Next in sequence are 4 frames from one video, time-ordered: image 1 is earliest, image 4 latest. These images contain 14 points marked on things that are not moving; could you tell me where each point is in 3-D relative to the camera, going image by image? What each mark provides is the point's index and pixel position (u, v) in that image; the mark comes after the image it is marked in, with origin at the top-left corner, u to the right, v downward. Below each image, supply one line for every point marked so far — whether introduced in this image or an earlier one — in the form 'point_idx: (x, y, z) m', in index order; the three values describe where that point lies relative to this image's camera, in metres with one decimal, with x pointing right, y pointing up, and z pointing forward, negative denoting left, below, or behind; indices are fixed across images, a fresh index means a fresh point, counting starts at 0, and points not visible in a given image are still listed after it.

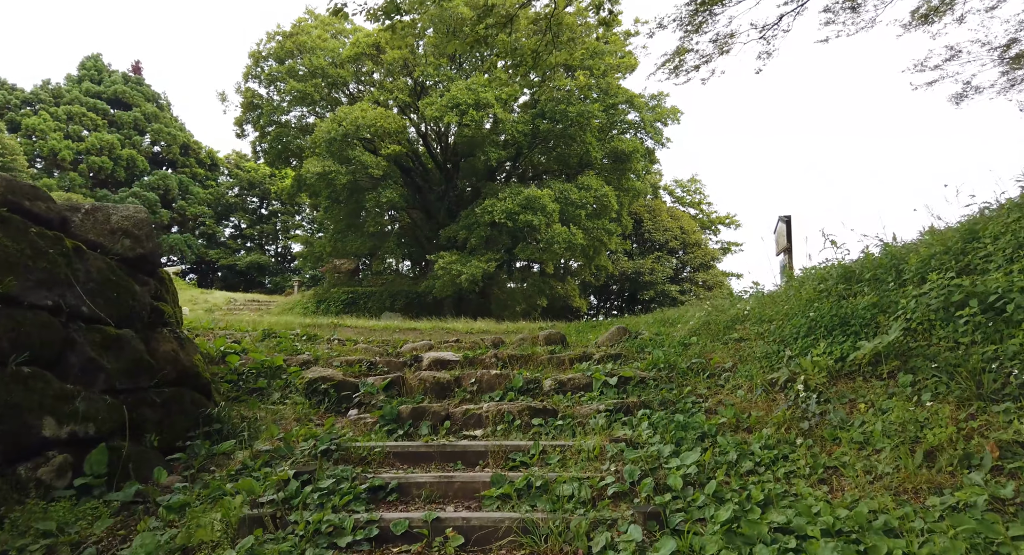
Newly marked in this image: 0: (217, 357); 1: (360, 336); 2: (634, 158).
0: (-2.4, -0.6, +5.4) m
1: (-1.7, -0.7, +7.7) m
2: (+3.2, +3.2, +17.9) m
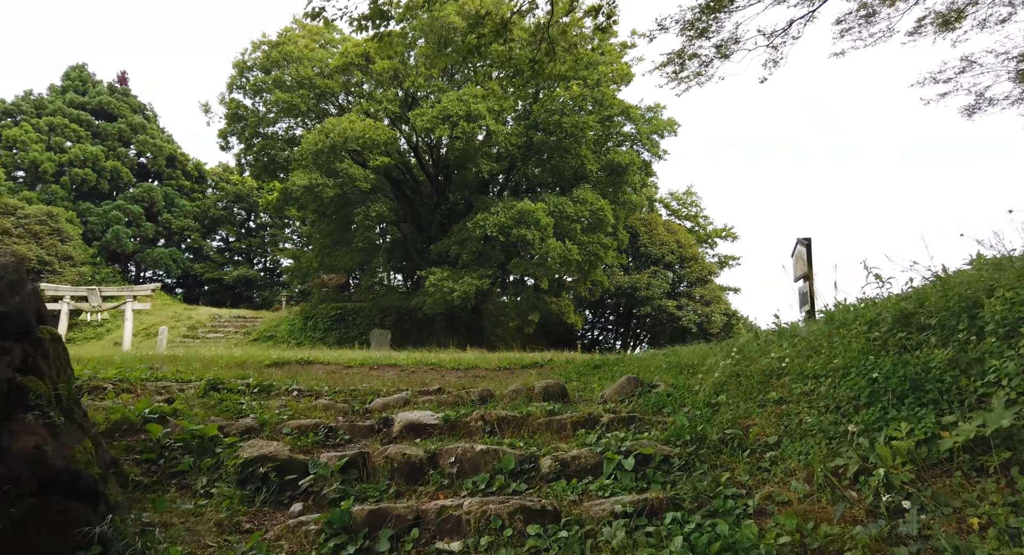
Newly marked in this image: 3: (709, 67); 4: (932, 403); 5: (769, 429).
0: (-2.4, -1.0, +4.4) m
1: (-1.8, -1.0, +6.6) m
2: (+3.0, +2.7, +17.0) m
3: (+2.5, +2.7, +8.7) m
4: (+2.4, -0.7, +3.8) m
5: (+1.6, -0.9, +4.2) m
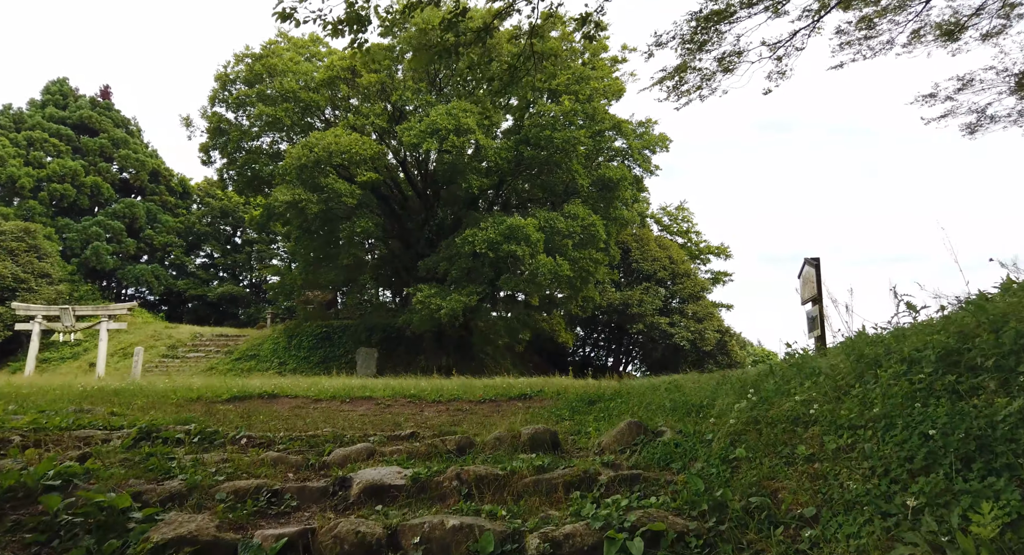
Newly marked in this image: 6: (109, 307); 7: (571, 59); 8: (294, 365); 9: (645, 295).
0: (-2.6, -1.2, +3.6) m
1: (-2.0, -1.3, +5.8) m
2: (+2.7, +2.2, +16.4) m
3: (+2.4, +2.4, +8.0) m
4: (+2.3, -0.9, +3.1) m
5: (+1.5, -1.1, +3.5) m
6: (-11.3, -0.9, +18.8) m
7: (+1.4, +5.2, +16.7) m
8: (-5.9, -2.3, +18.7) m
9: (+3.9, -0.5, +19.5) m
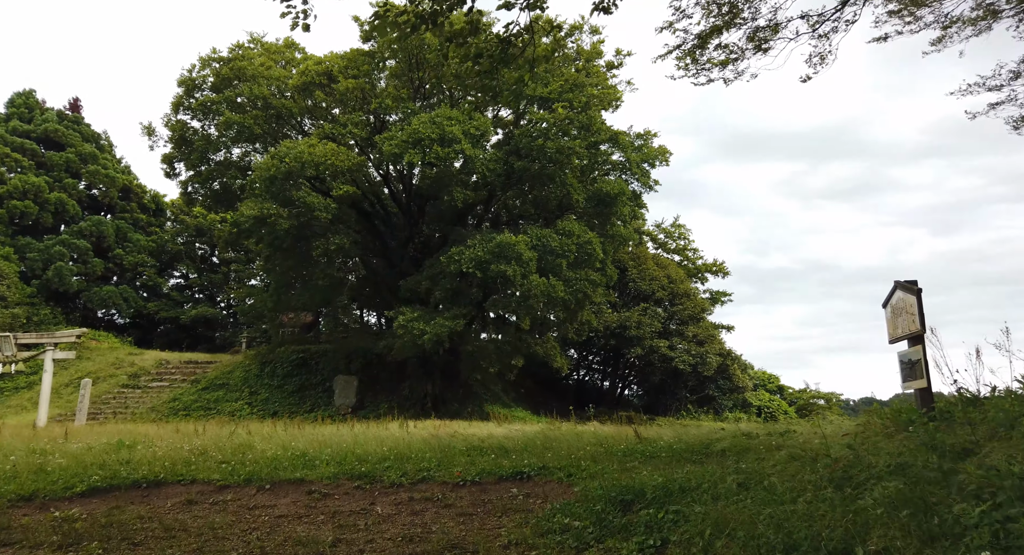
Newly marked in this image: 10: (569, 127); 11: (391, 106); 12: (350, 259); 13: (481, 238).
0: (-2.6, -1.3, +1.2) m
1: (-2.0, -1.5, +3.4) m
2: (+2.5, +1.7, +14.1) m
3: (+2.3, +2.1, +5.8) m
4: (+2.3, -1.0, +0.8) m
5: (+1.5, -1.3, +1.1) m
6: (-11.6, -1.5, +16.3) m
7: (+1.2, +4.7, +14.6) m
8: (-6.1, -2.9, +16.2) m
9: (+3.6, -1.1, +17.2) m
10: (+1.3, +3.3, +13.7) m
11: (-2.7, +3.9, +14.1) m
12: (-3.8, +0.4, +14.7) m
13: (-0.7, +0.8, +12.8) m
